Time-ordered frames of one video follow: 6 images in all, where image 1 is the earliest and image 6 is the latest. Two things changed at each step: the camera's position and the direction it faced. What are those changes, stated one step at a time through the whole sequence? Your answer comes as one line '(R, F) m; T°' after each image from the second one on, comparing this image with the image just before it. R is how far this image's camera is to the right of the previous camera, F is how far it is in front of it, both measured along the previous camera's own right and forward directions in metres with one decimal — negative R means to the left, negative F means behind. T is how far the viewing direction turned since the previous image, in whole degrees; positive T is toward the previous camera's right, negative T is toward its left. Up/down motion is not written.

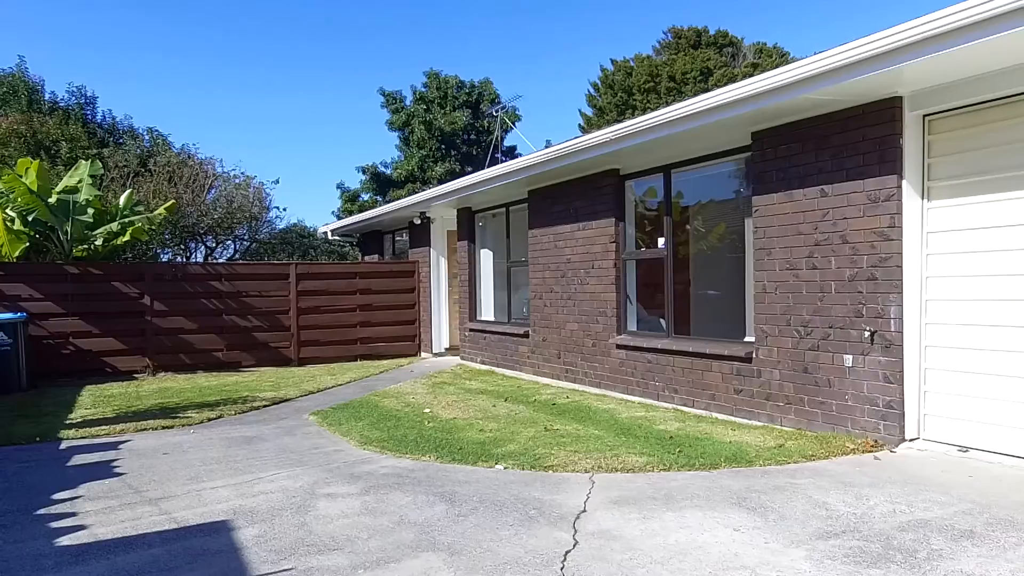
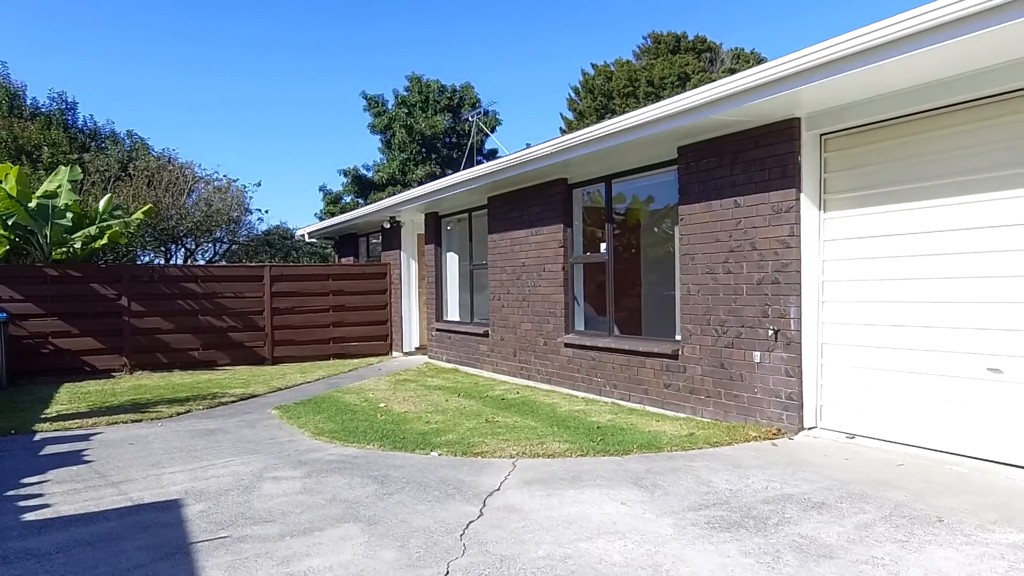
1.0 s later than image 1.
(+0.4, -0.5) m; +1°
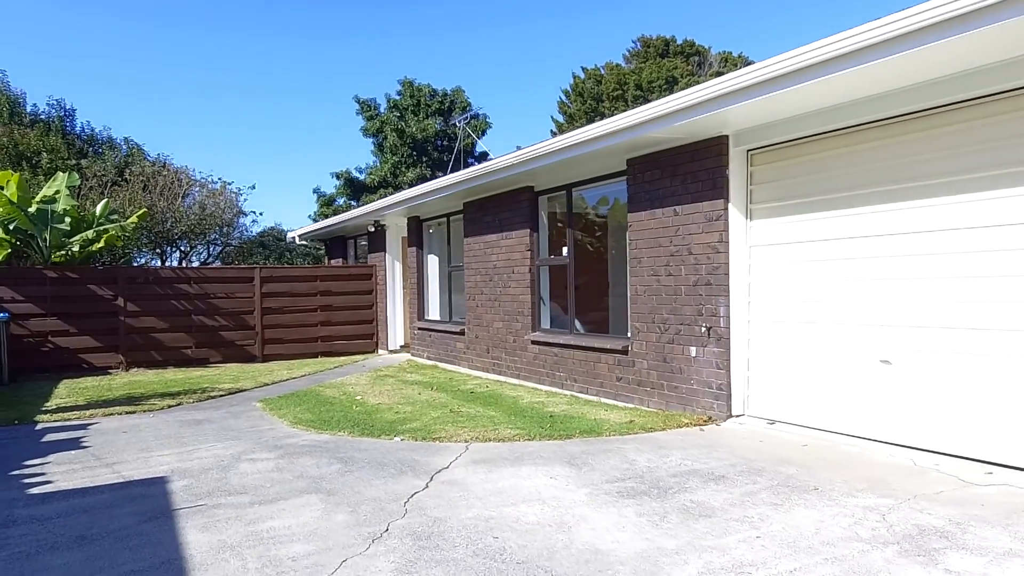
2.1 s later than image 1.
(+0.3, -0.6) m; 0°
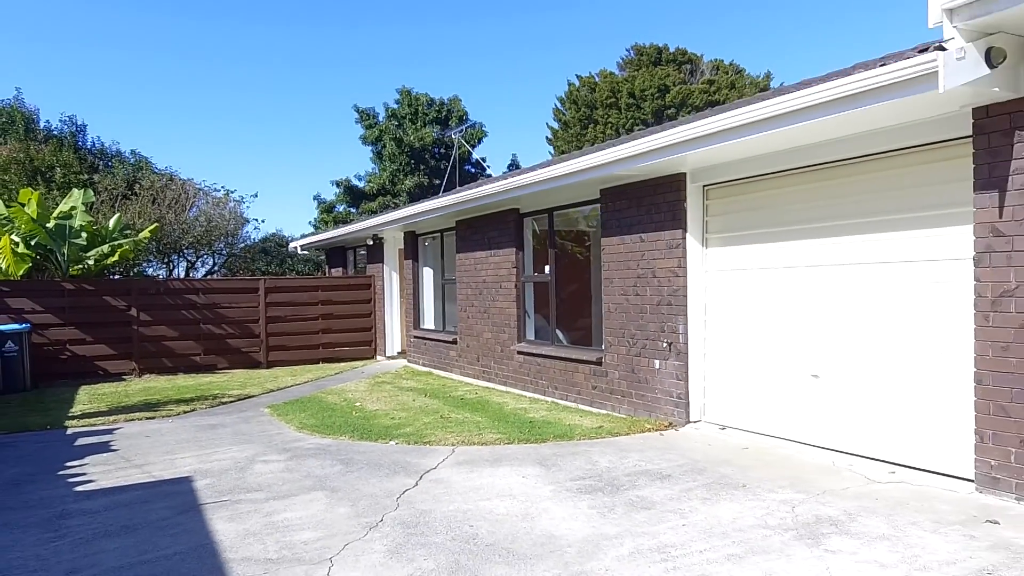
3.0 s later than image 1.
(+0.2, -0.7) m; 0°
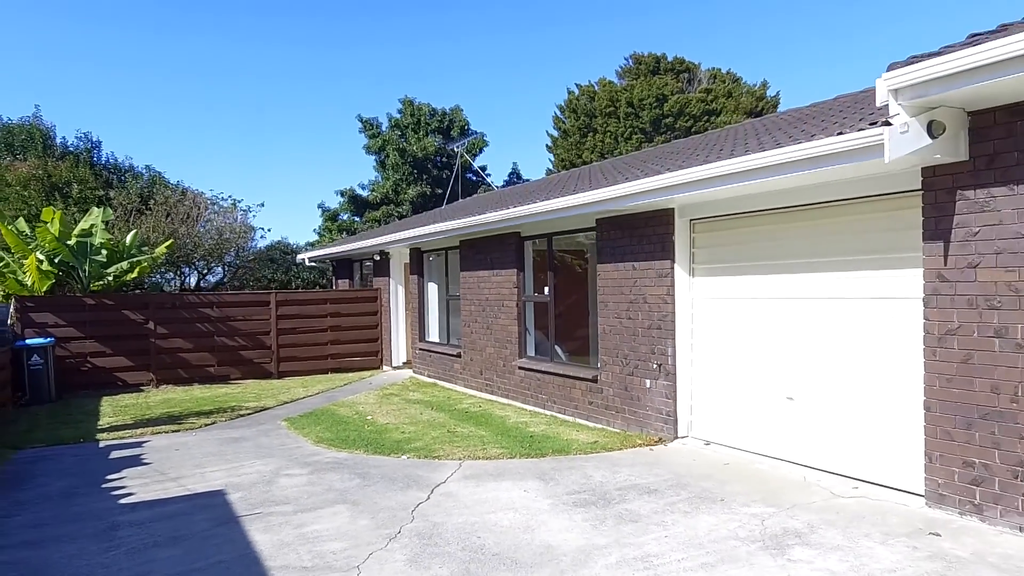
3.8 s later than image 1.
(0.0, -0.6) m; 0°
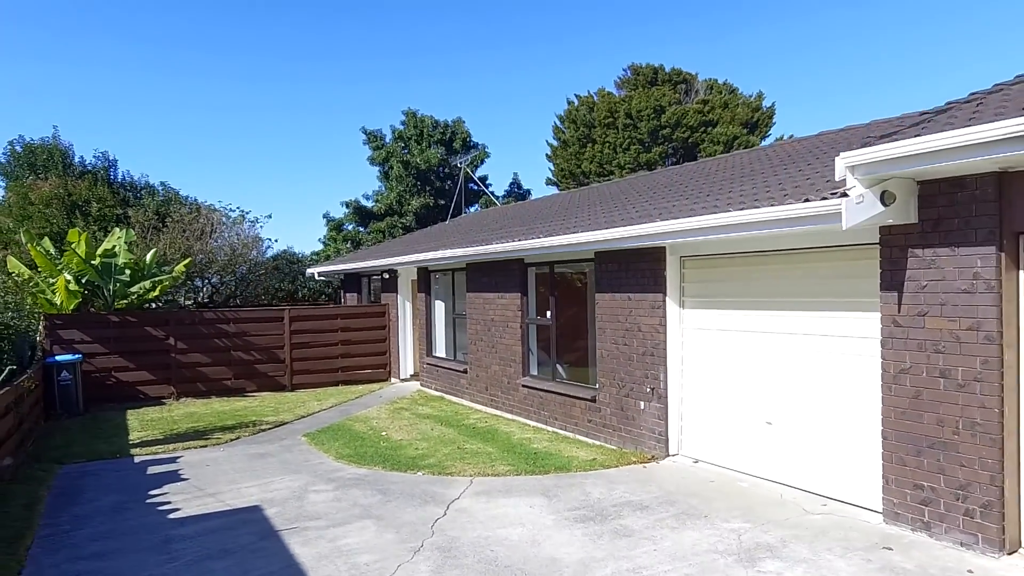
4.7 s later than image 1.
(-0.1, -0.7) m; 0°
